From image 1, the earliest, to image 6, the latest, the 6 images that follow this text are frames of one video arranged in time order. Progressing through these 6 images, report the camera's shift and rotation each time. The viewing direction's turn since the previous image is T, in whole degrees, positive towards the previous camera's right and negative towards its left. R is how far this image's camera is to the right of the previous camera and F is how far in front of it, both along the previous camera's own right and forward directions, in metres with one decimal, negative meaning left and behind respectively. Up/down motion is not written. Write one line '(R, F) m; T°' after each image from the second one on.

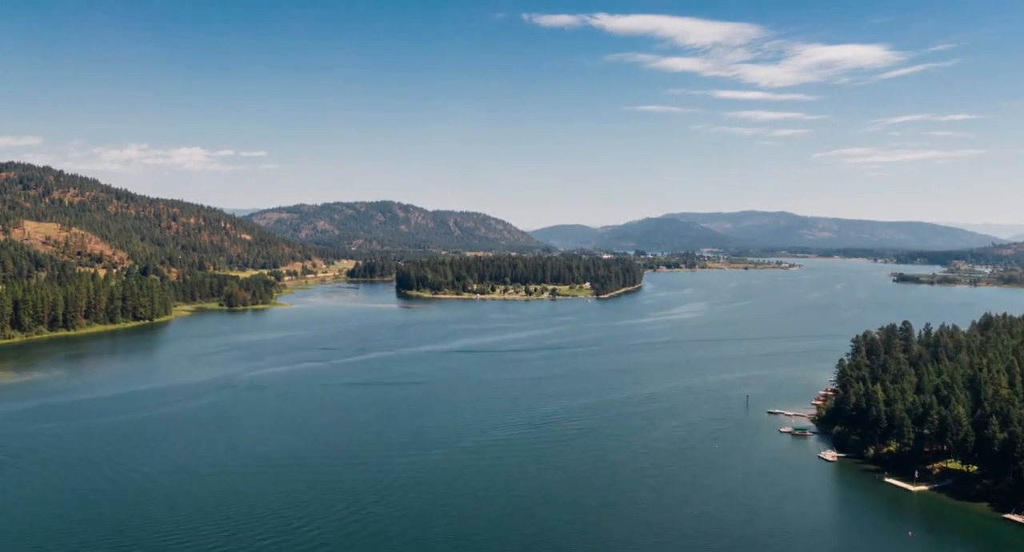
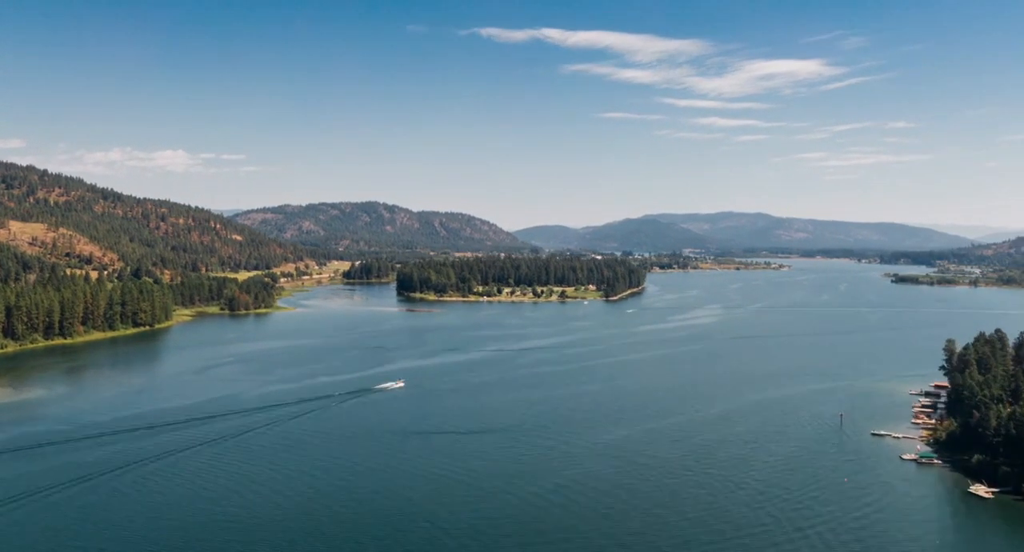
(-2.5, +3.0) m; +1°
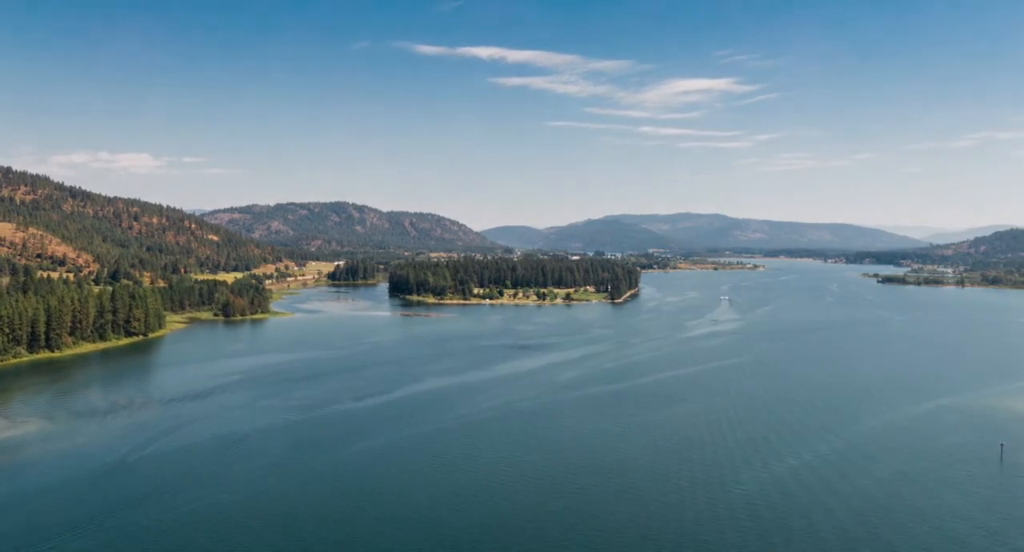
(-3.5, +4.0) m; +2°
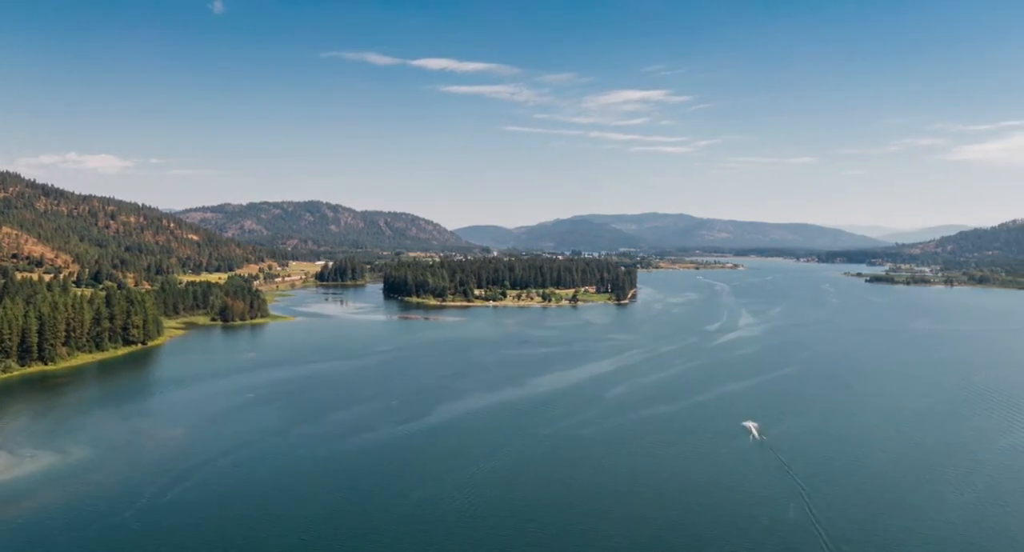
(-3.0, +3.2) m; +2°
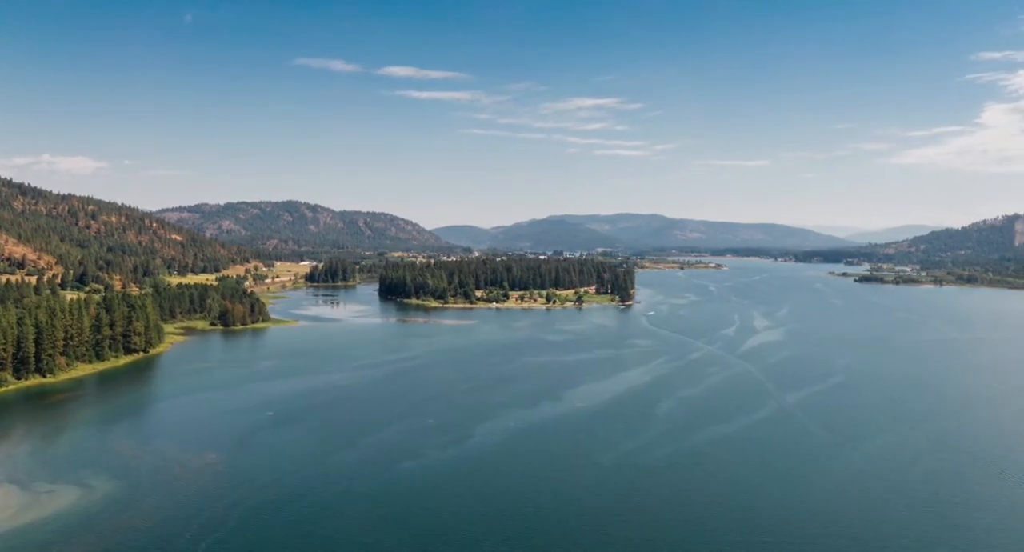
(-2.4, +2.4) m; +1°
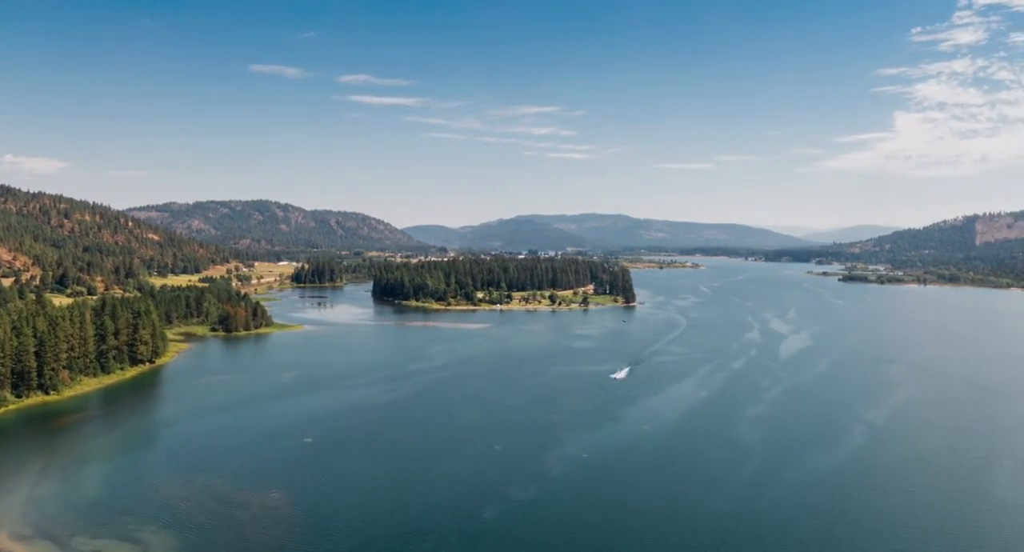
(-3.1, +2.9) m; +2°
